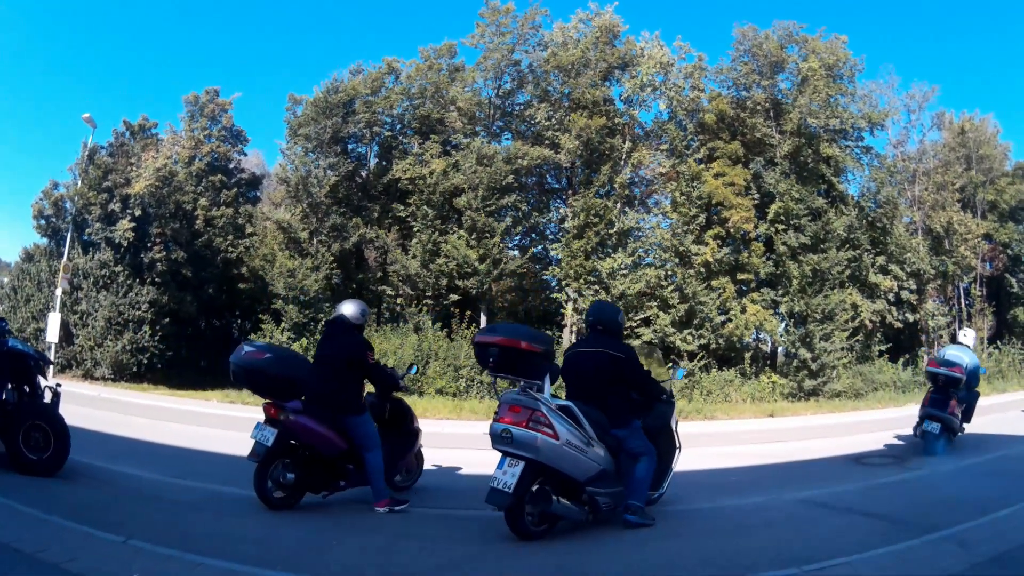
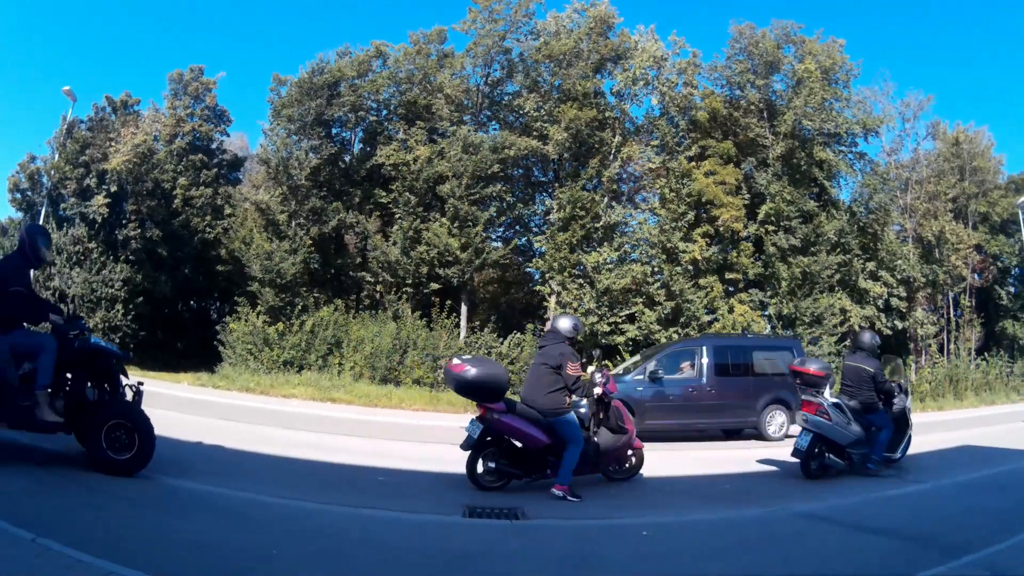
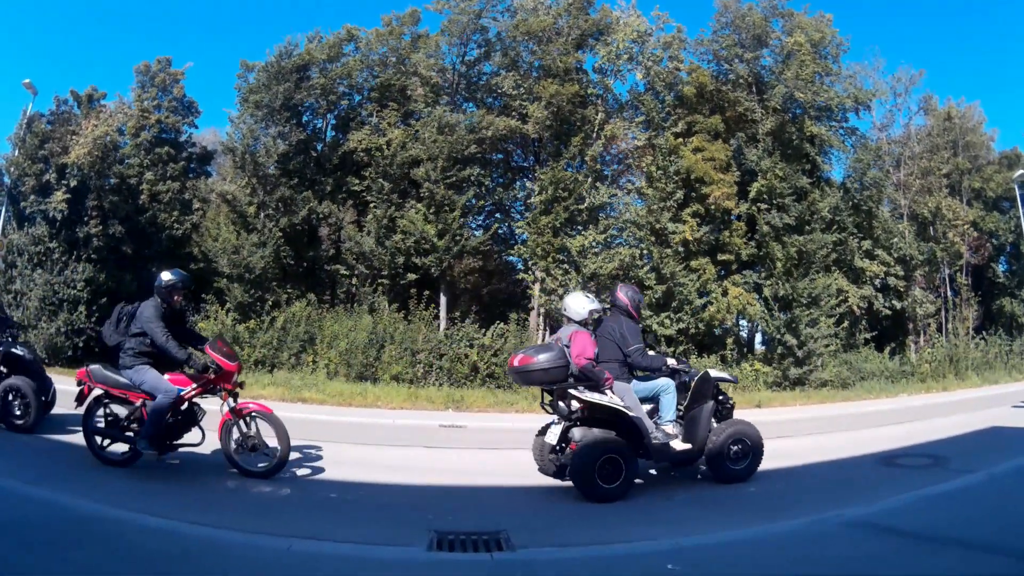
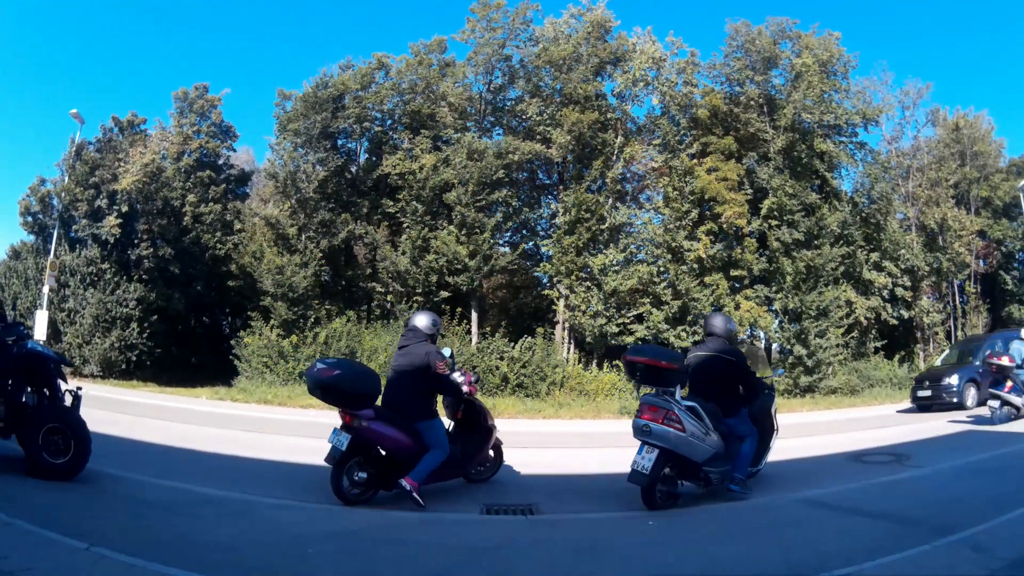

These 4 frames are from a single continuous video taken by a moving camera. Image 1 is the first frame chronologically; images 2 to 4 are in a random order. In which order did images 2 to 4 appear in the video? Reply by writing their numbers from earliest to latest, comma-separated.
4, 2, 3
